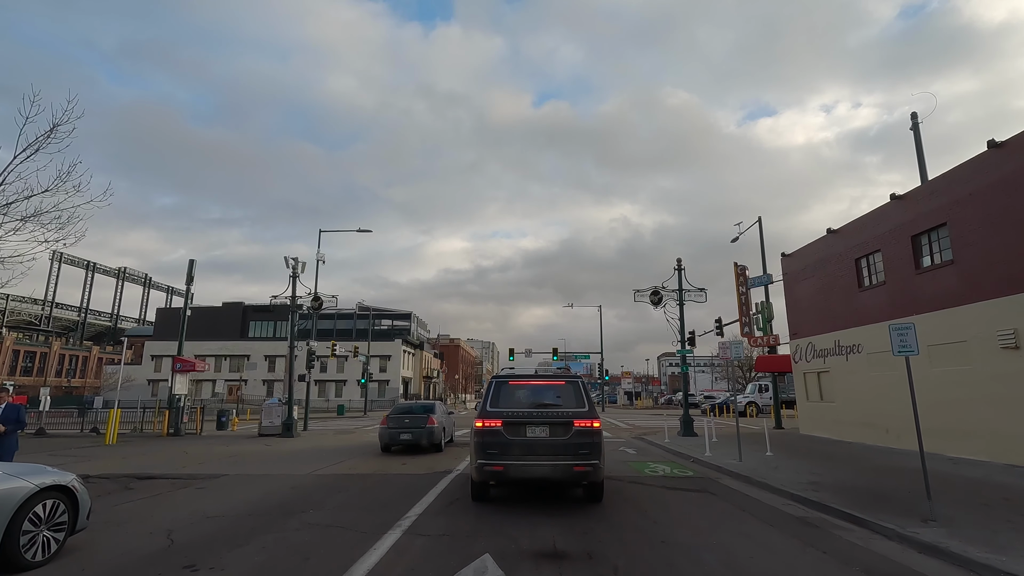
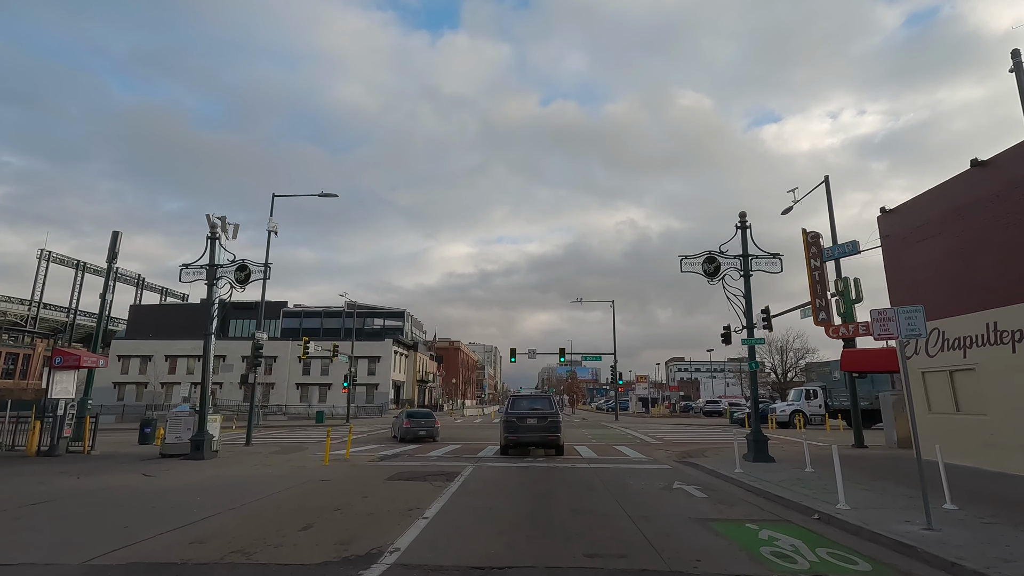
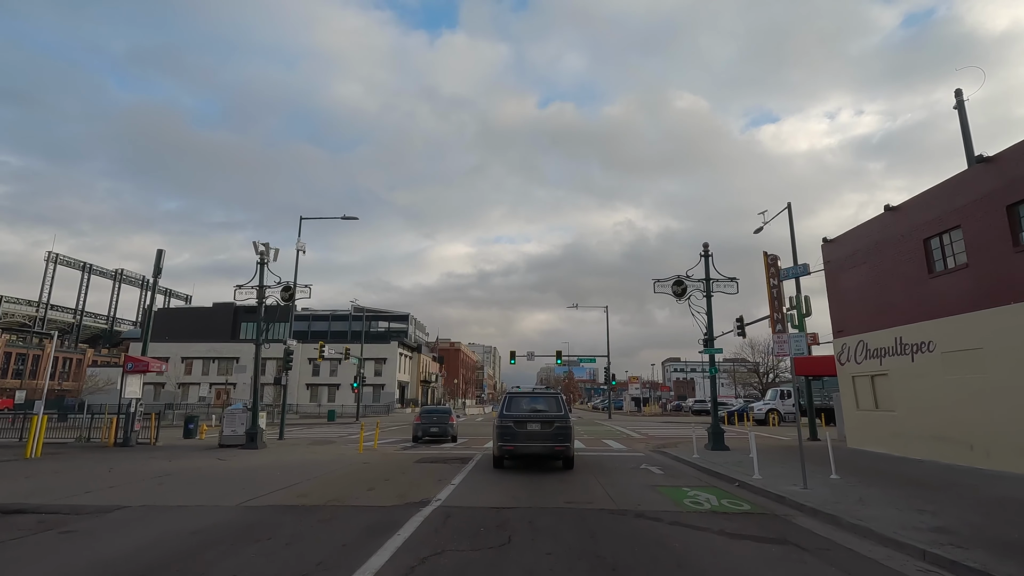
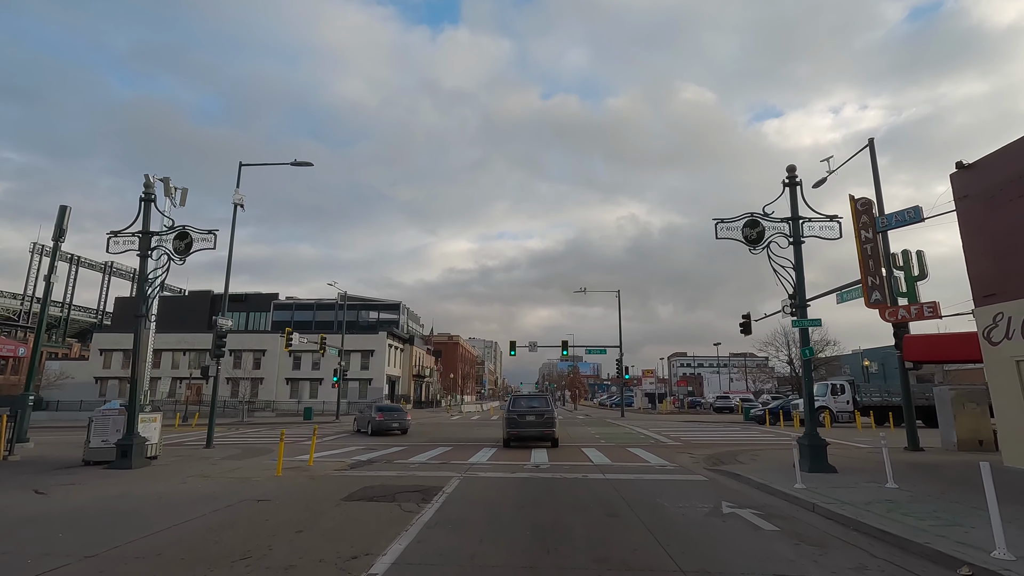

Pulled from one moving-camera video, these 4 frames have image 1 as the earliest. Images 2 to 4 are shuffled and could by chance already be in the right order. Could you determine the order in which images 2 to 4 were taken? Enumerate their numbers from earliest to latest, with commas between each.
3, 2, 4
